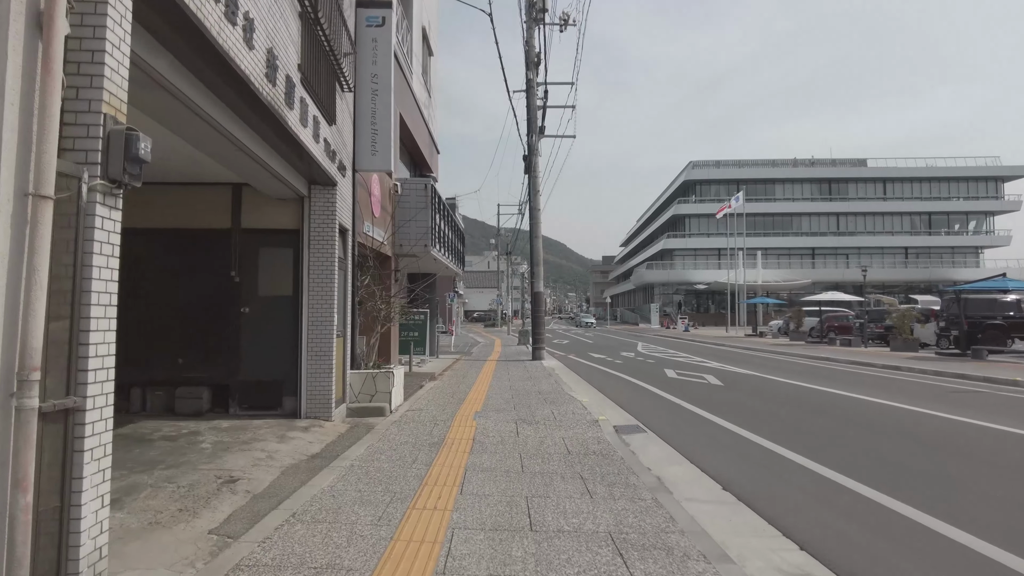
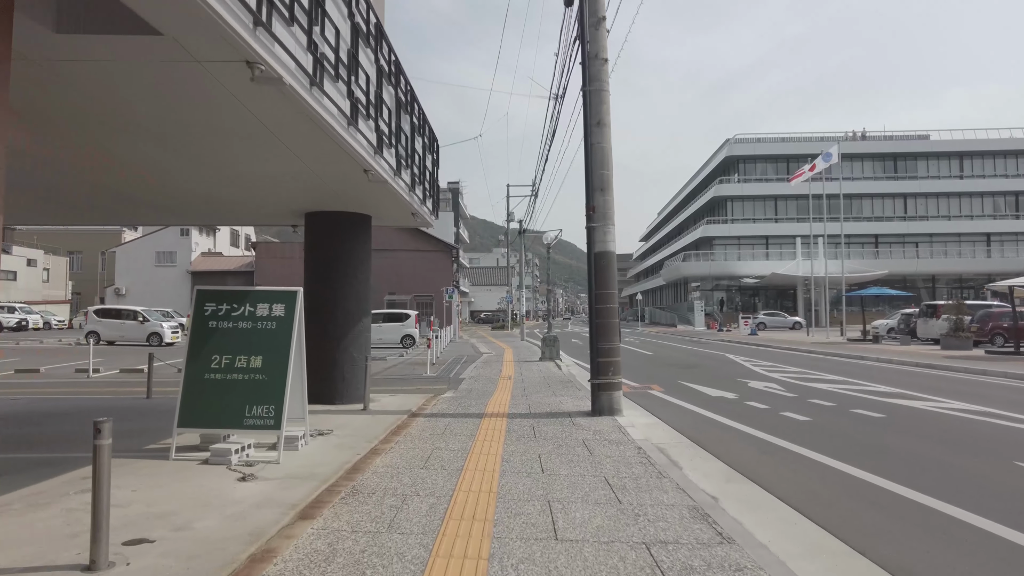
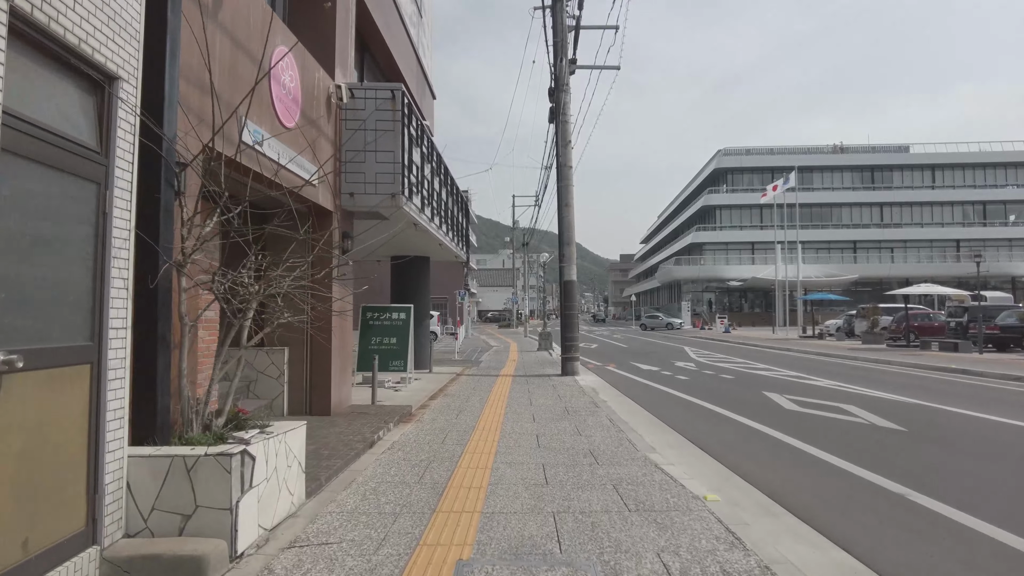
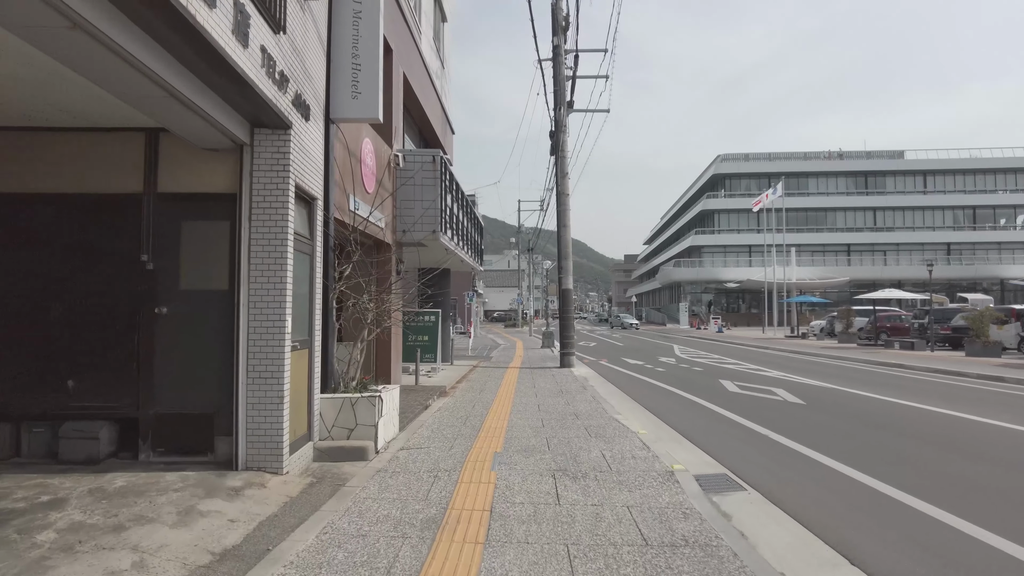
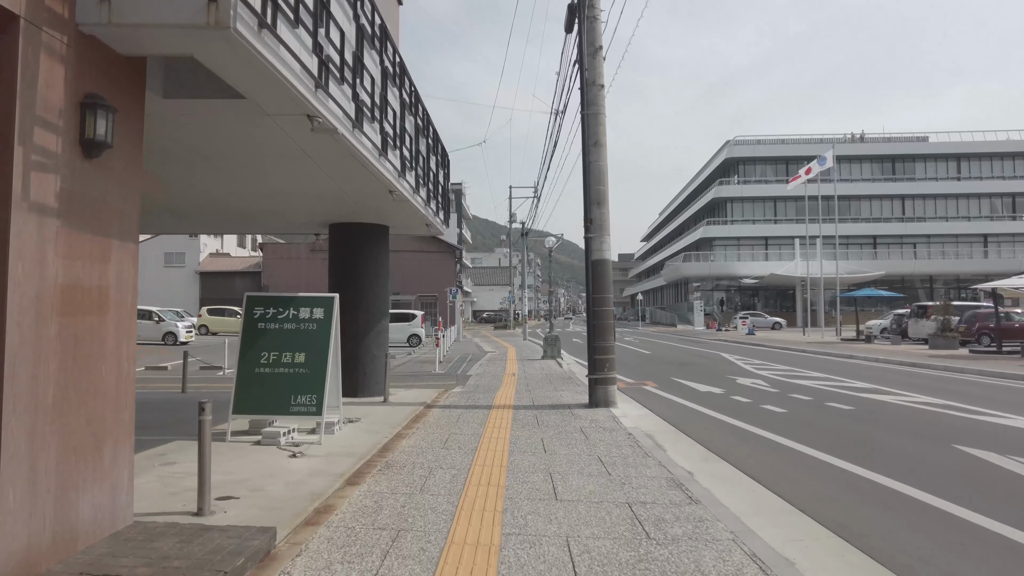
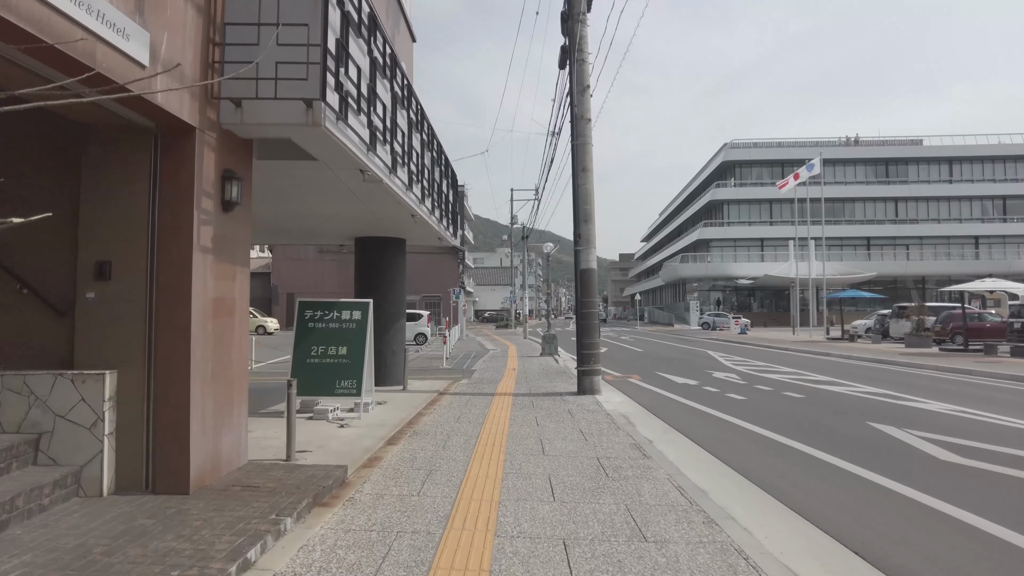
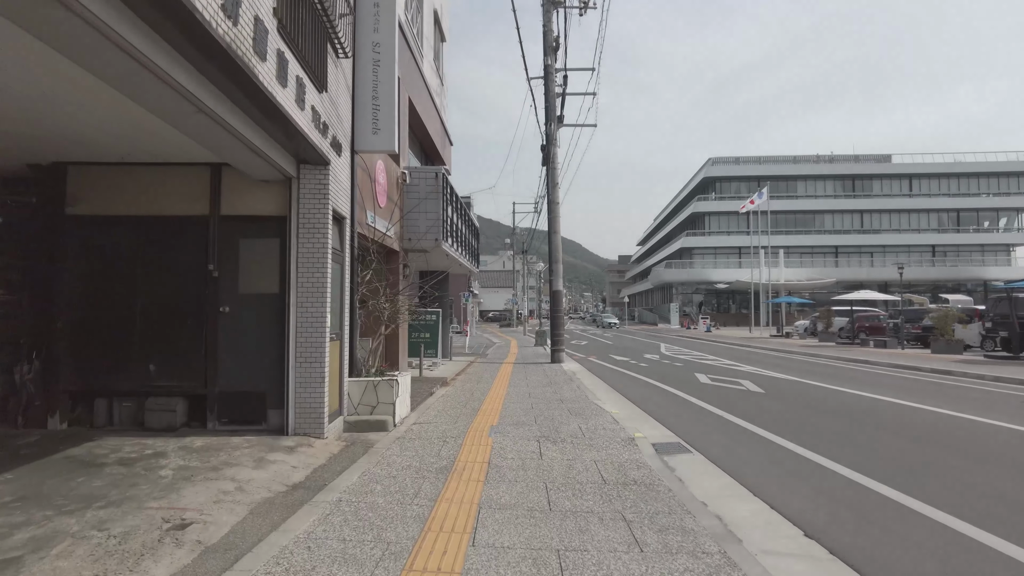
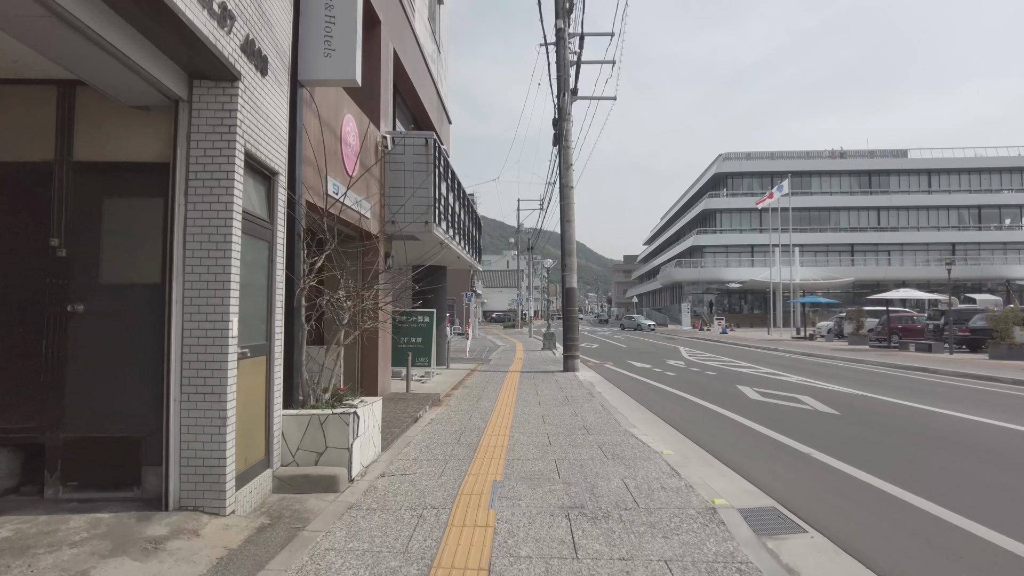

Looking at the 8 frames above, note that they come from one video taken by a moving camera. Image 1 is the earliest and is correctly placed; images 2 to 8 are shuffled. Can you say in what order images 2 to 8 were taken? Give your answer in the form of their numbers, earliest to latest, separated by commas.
7, 4, 8, 3, 6, 5, 2
